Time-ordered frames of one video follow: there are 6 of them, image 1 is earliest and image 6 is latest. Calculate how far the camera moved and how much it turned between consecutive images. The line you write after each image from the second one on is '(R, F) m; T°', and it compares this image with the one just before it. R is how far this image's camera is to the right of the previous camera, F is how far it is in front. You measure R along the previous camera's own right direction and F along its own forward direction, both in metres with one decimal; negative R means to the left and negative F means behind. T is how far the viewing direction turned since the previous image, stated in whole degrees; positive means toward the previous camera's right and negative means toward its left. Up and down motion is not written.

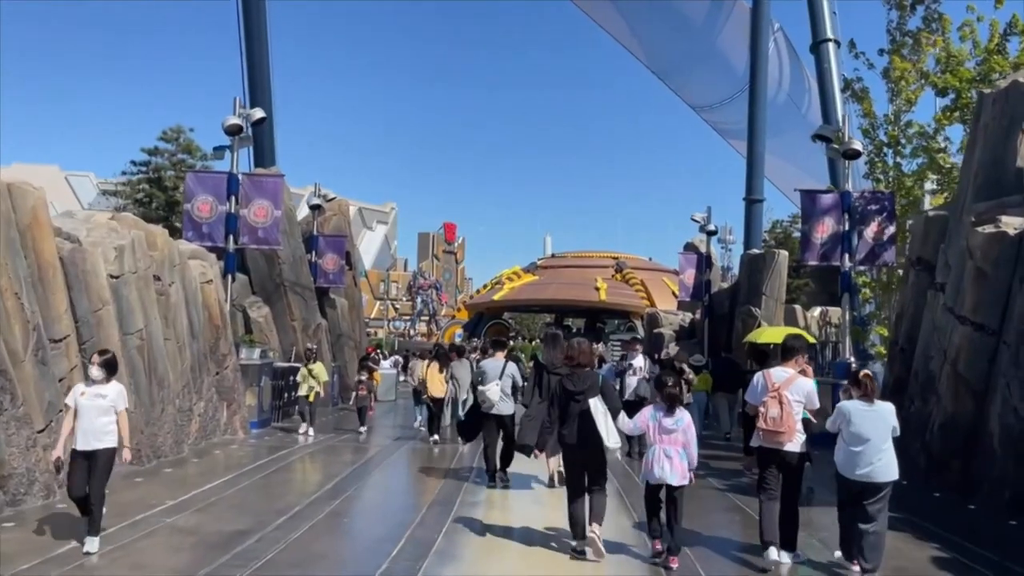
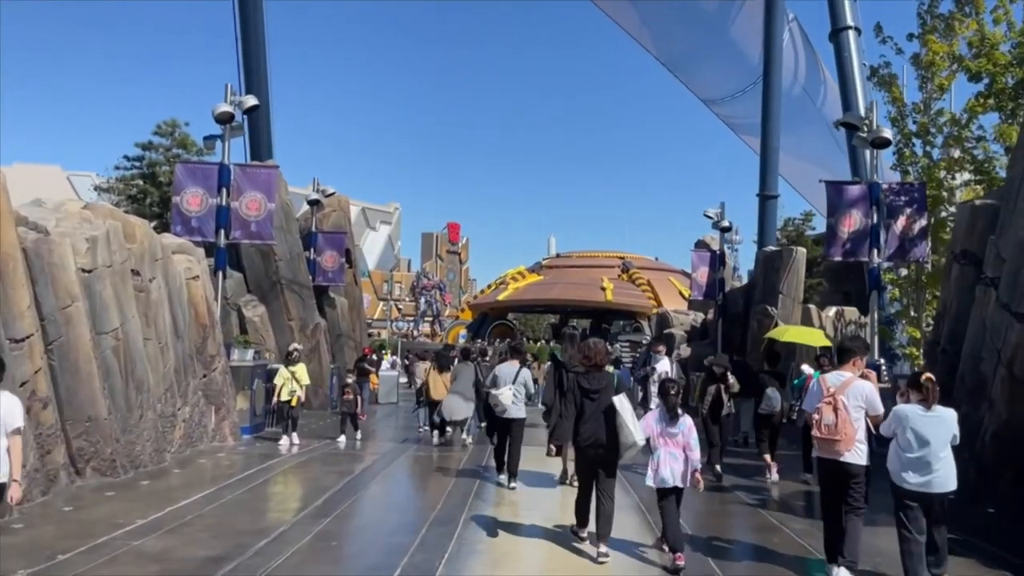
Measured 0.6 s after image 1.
(-0.1, +1.0) m; 0°
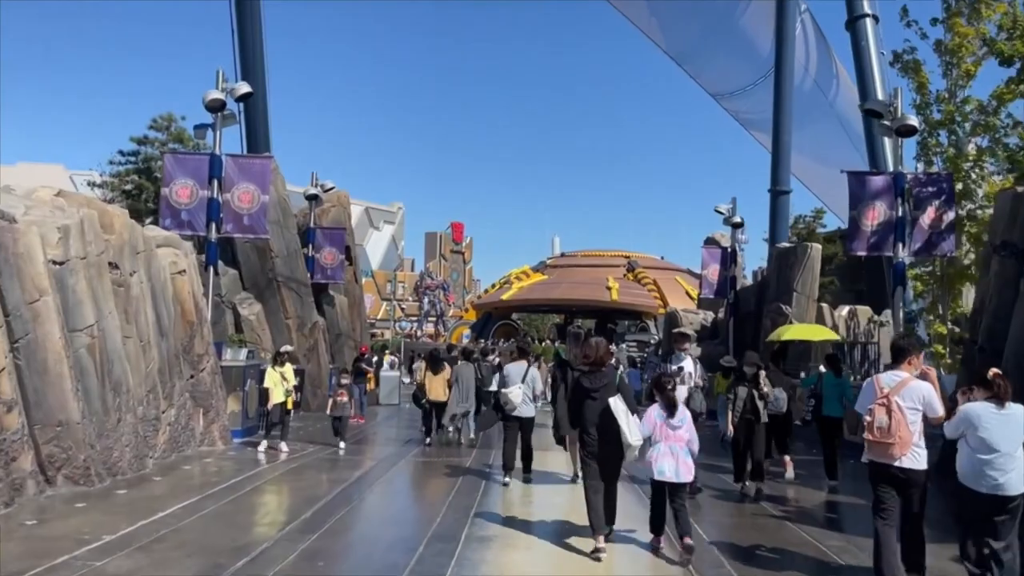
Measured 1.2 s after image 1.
(0.0, +0.8) m; 0°
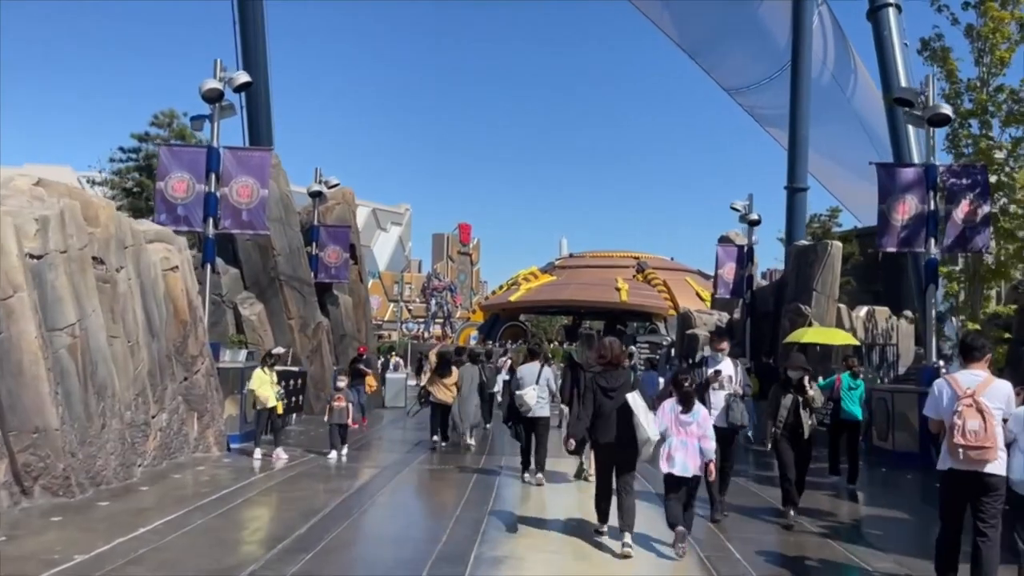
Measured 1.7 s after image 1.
(-0.1, +0.7) m; 0°
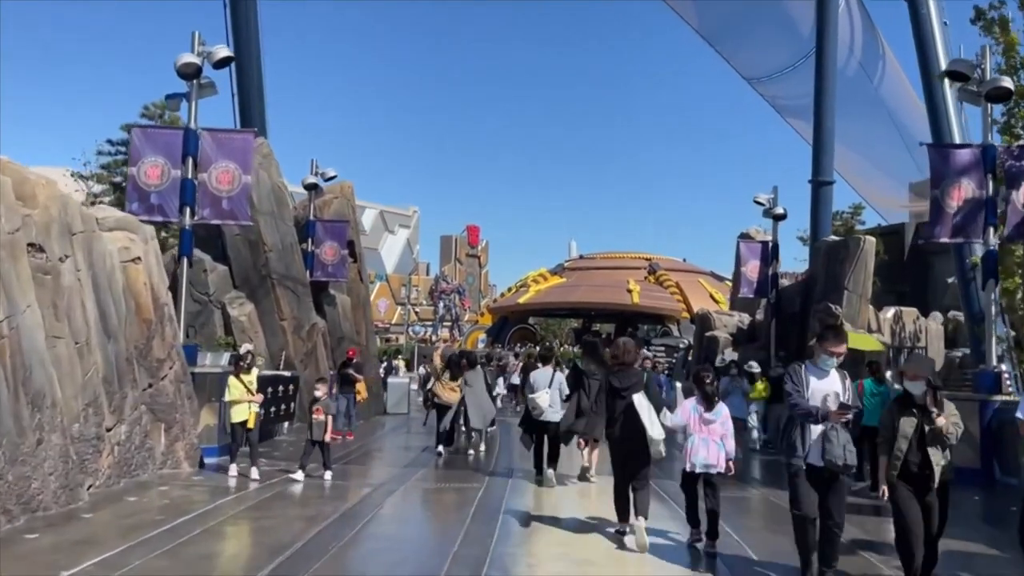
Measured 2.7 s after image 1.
(0.0, +1.5) m; -1°
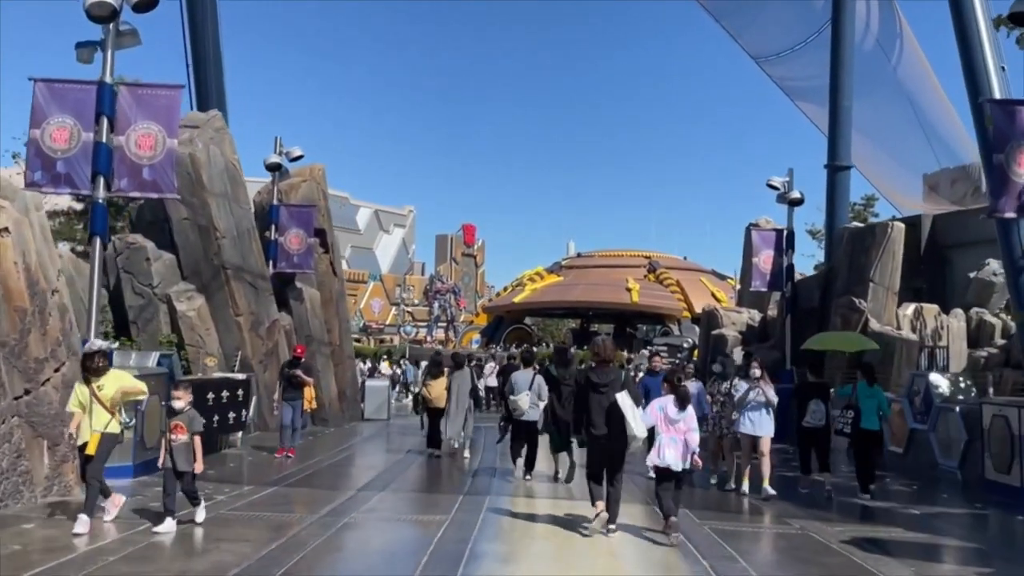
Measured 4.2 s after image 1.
(+0.3, +2.2) m; 0°
